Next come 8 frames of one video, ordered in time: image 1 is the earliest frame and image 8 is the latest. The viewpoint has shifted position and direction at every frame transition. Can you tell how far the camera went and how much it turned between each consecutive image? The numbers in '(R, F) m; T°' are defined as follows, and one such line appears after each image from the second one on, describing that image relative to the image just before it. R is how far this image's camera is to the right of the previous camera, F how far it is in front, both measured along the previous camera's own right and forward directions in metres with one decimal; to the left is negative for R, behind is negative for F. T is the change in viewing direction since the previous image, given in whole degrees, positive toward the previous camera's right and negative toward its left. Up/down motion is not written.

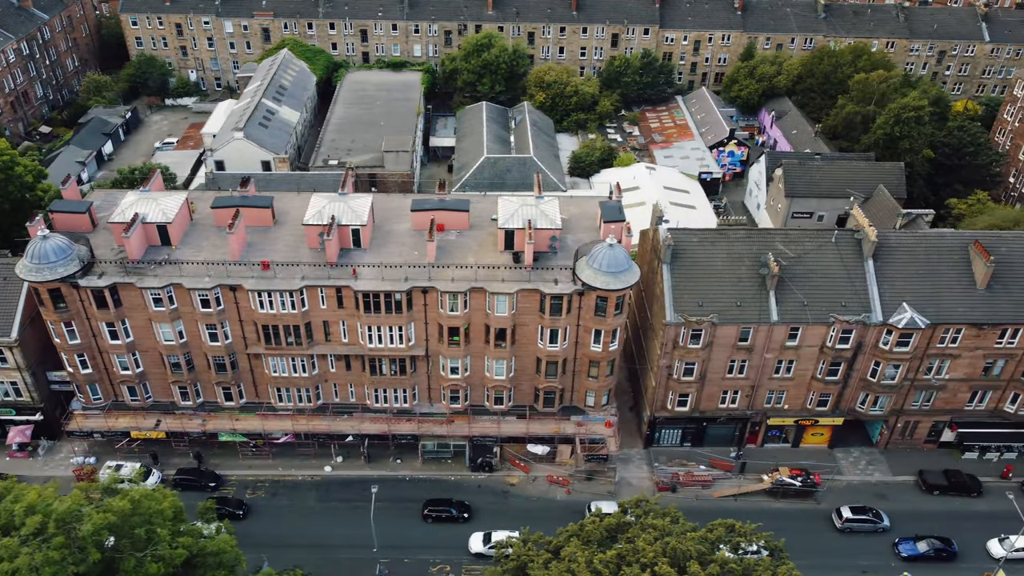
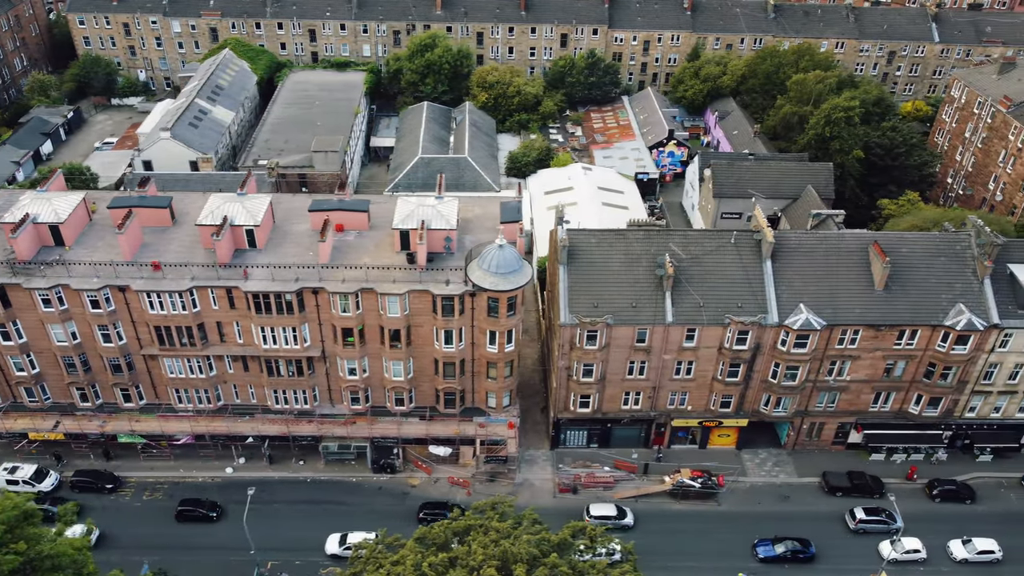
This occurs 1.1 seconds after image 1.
(+6.6, +0.2) m; 0°
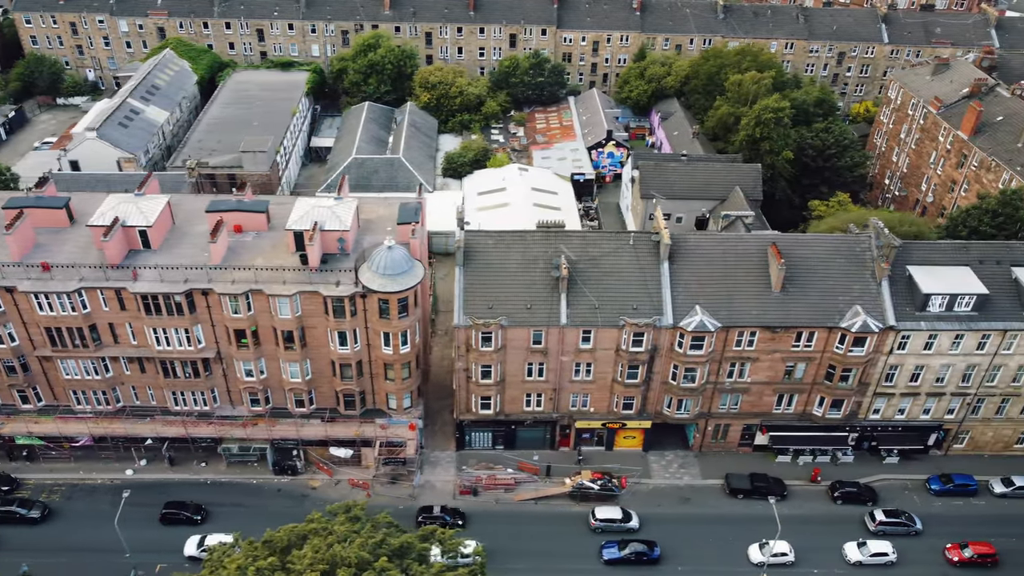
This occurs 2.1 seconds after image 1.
(+6.6, +0.2) m; 0°
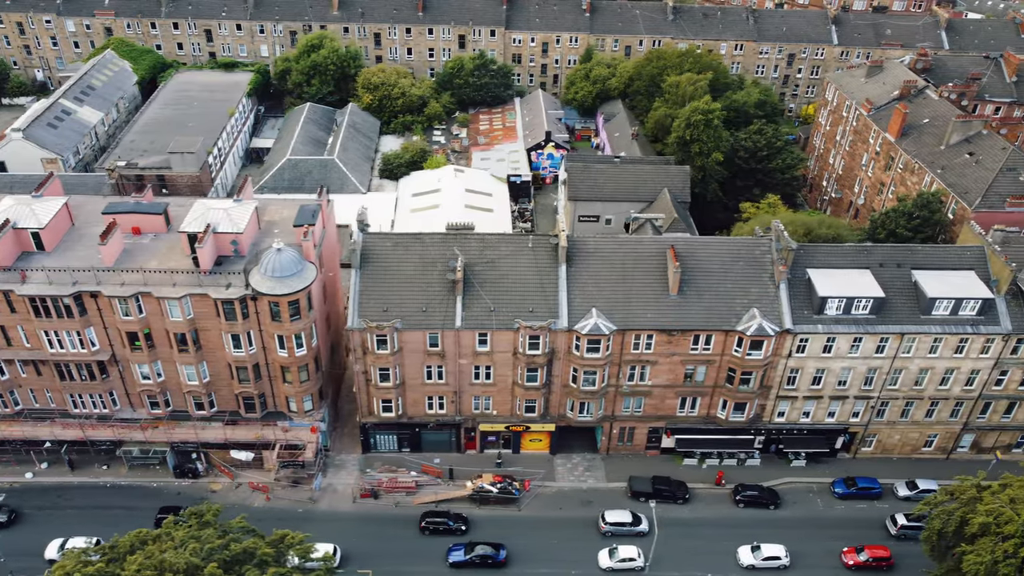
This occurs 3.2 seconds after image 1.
(+6.5, +0.2) m; 0°
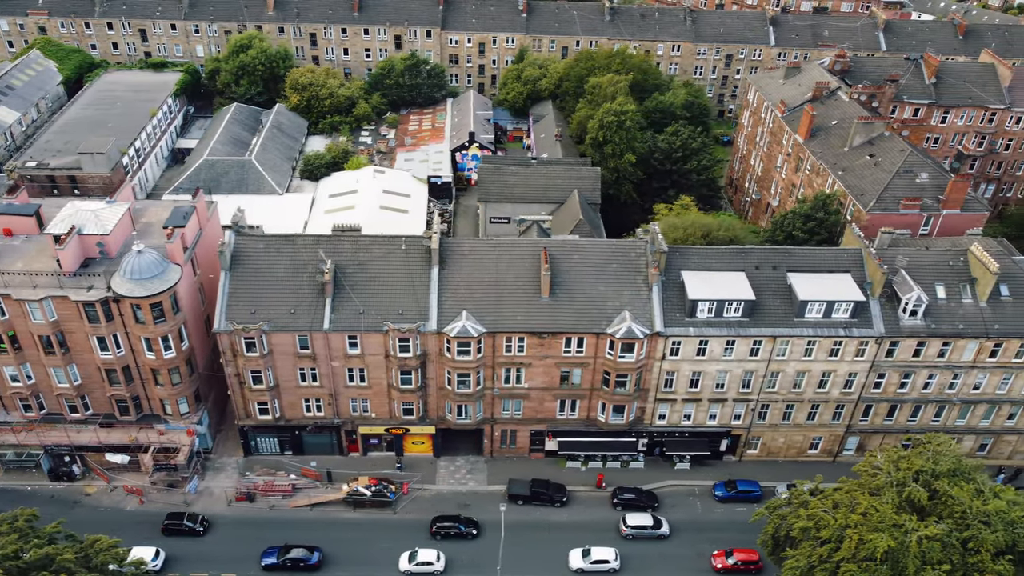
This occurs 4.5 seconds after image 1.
(+8.1, +0.2) m; 0°
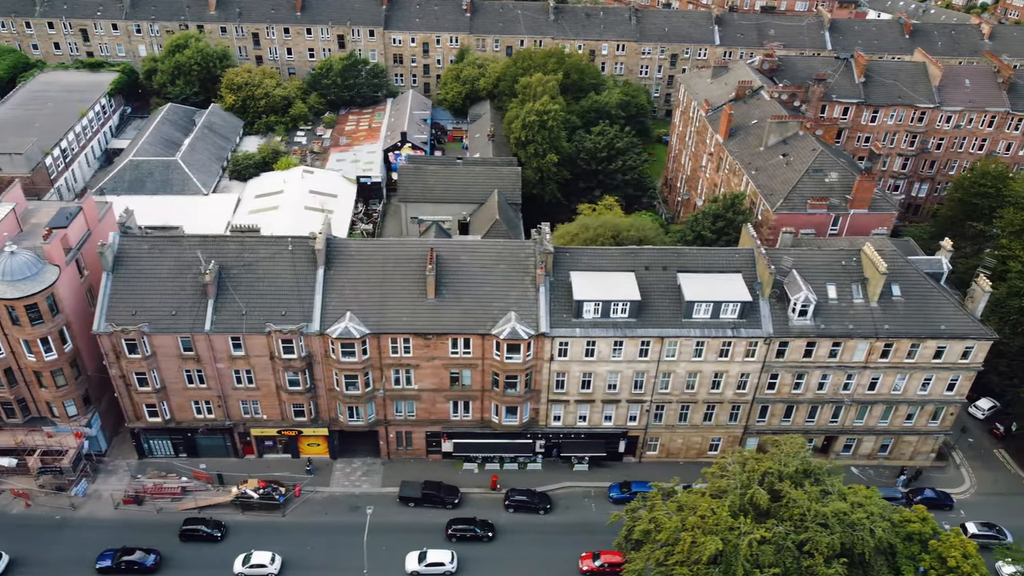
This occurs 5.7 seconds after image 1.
(+7.3, +0.4) m; 0°
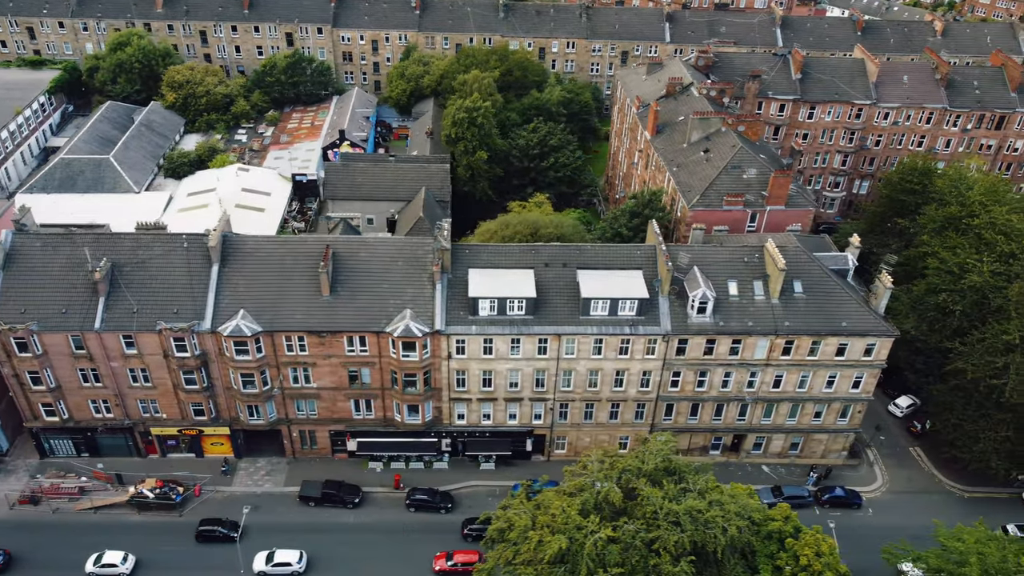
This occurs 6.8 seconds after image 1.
(+6.6, +0.5) m; 0°
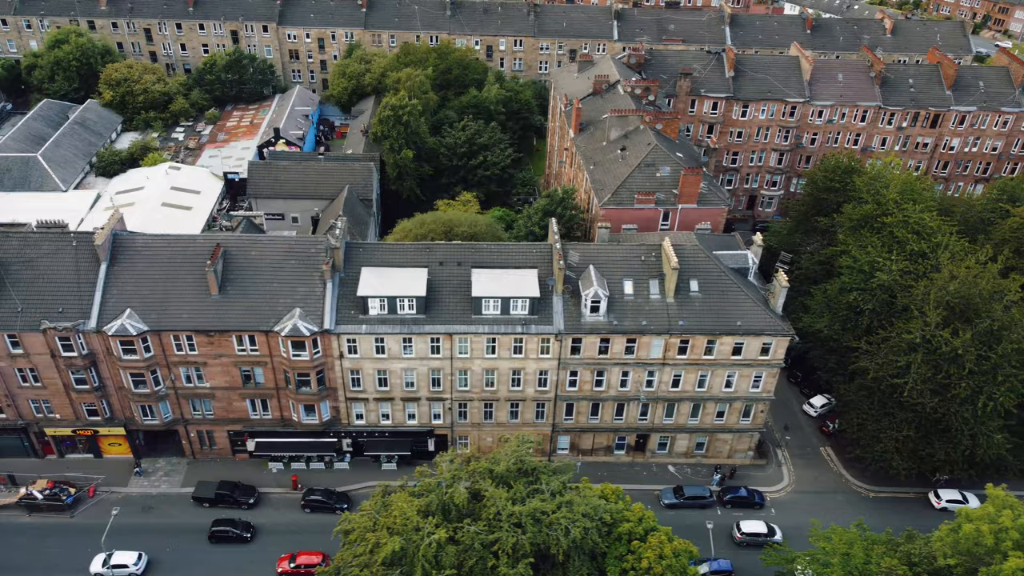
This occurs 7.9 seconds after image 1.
(+6.8, +0.5) m; 0°
